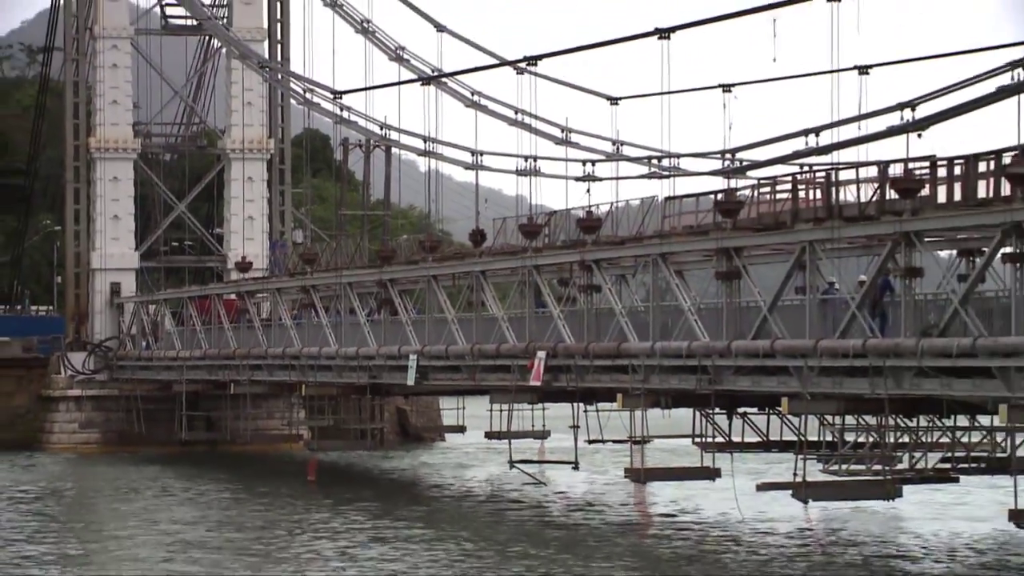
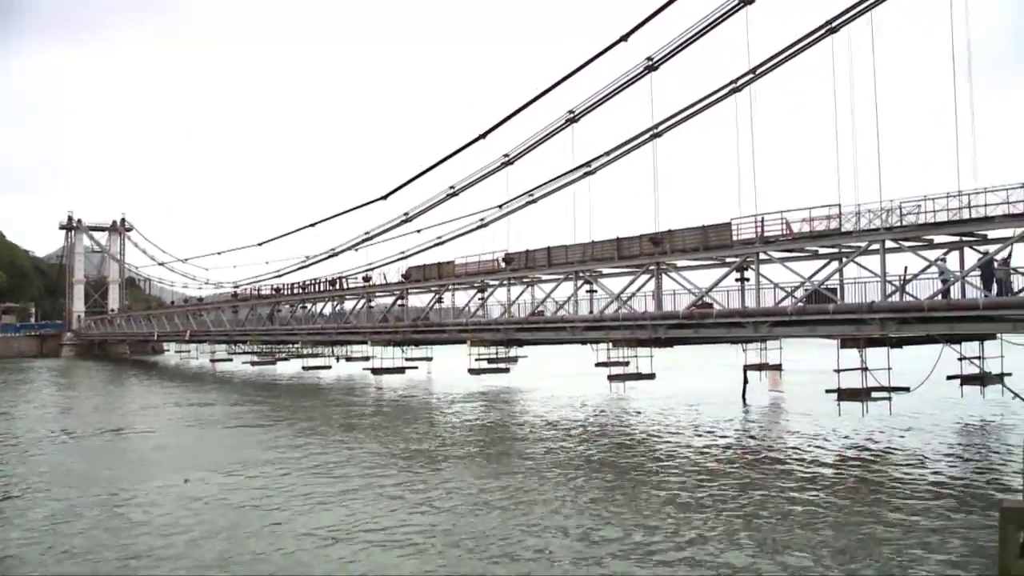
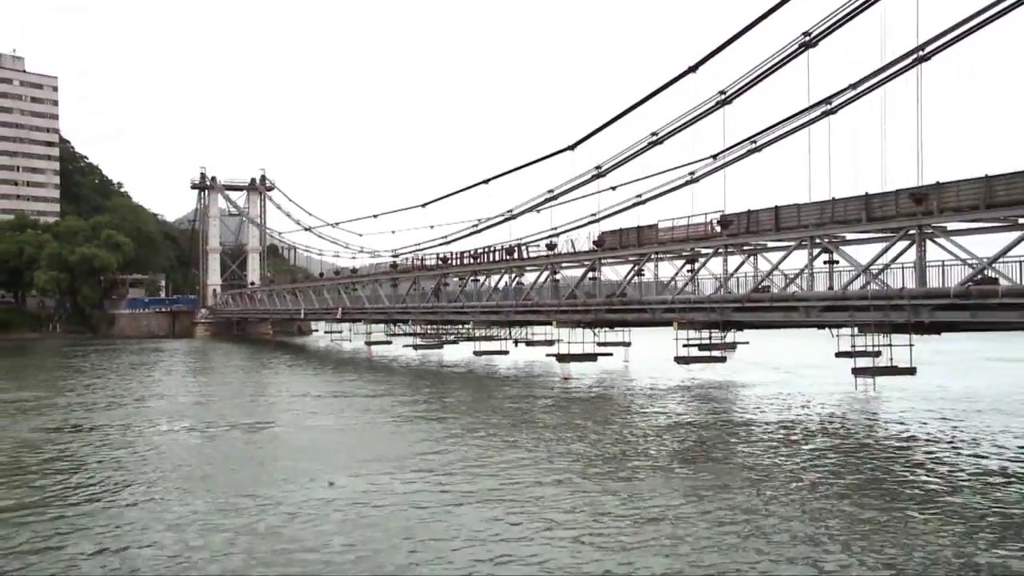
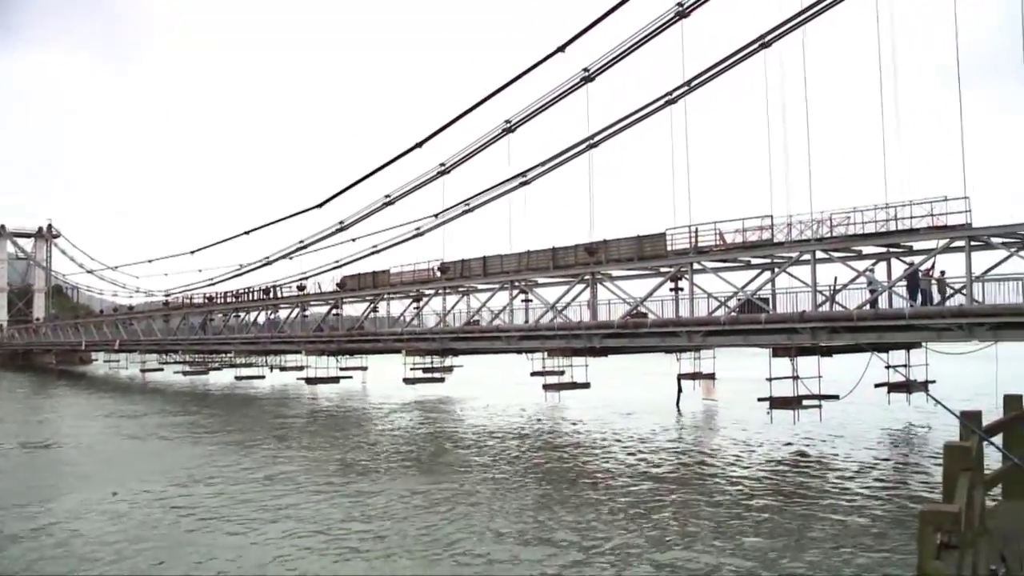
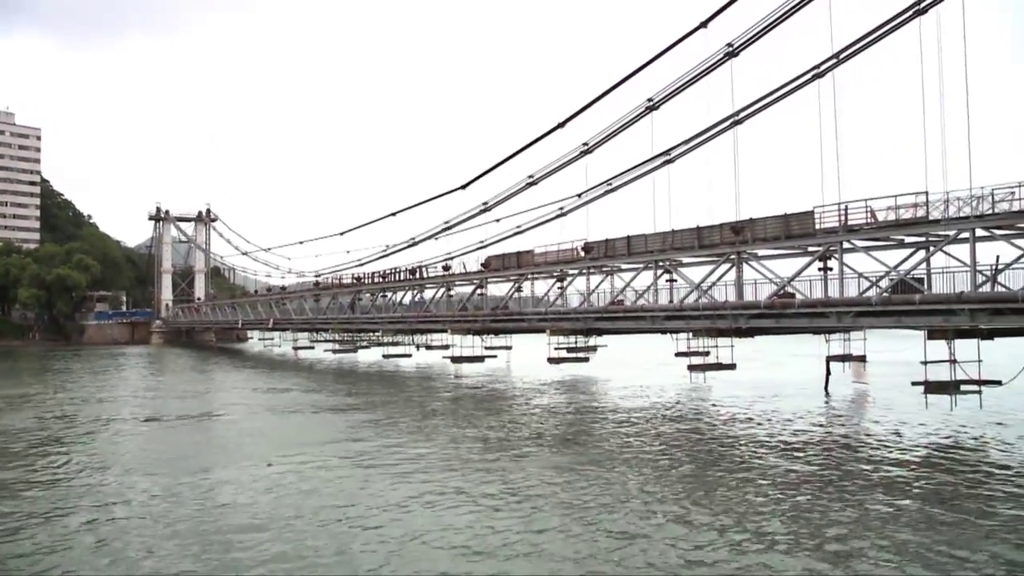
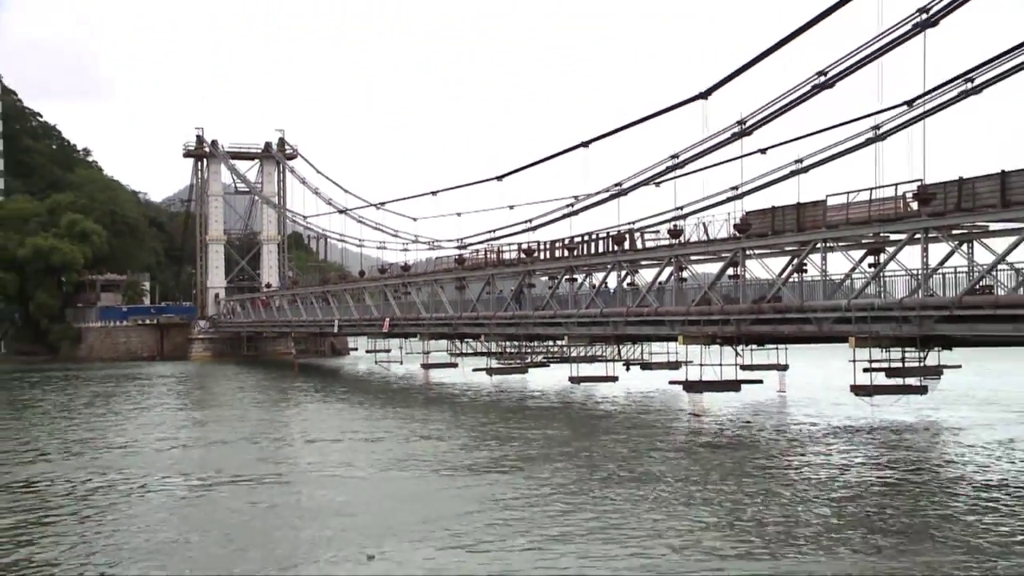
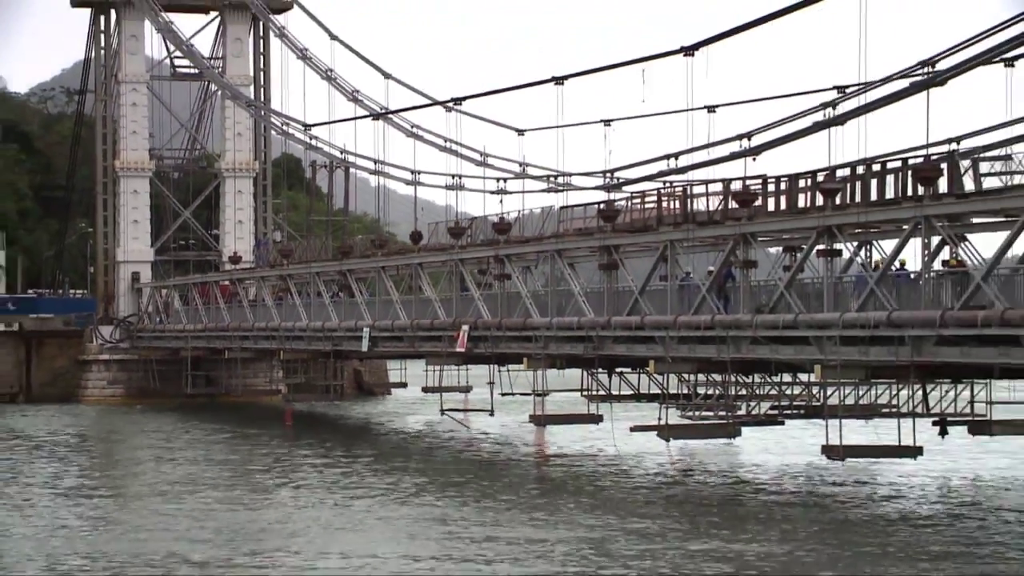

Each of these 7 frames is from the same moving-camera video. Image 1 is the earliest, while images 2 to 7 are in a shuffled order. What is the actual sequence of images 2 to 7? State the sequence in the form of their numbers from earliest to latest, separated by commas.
7, 6, 3, 5, 2, 4
